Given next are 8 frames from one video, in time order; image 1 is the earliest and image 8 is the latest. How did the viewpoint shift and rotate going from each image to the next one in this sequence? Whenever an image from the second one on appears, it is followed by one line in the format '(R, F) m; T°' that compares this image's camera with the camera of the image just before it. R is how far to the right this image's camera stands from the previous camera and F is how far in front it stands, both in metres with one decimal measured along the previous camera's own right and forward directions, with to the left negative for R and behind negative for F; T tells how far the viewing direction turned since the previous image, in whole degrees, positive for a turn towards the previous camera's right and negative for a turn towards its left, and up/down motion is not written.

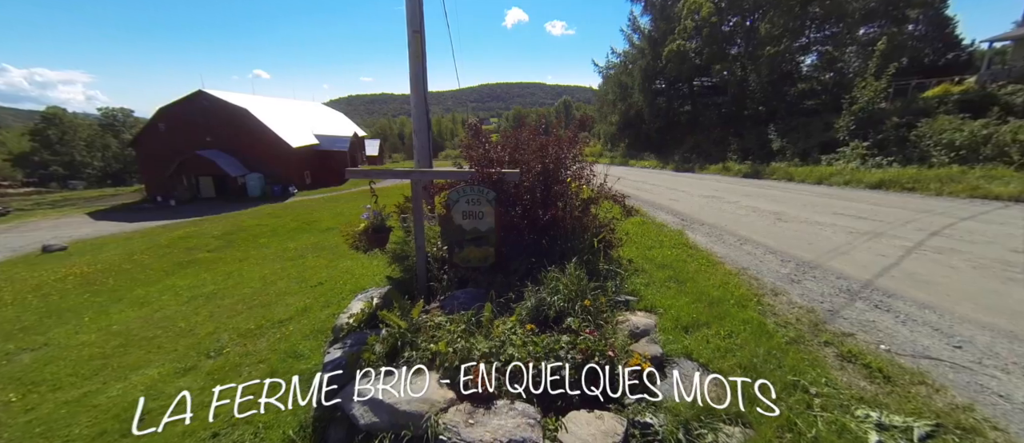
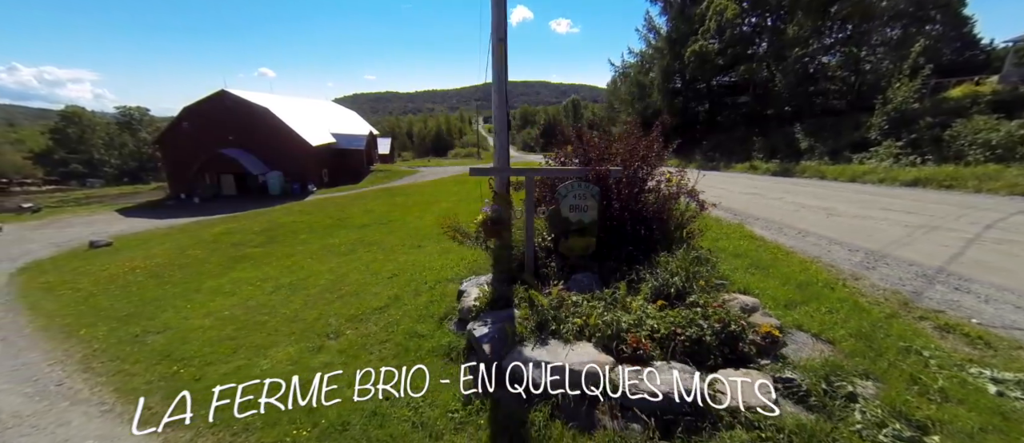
(-1.4, -0.6) m; -1°
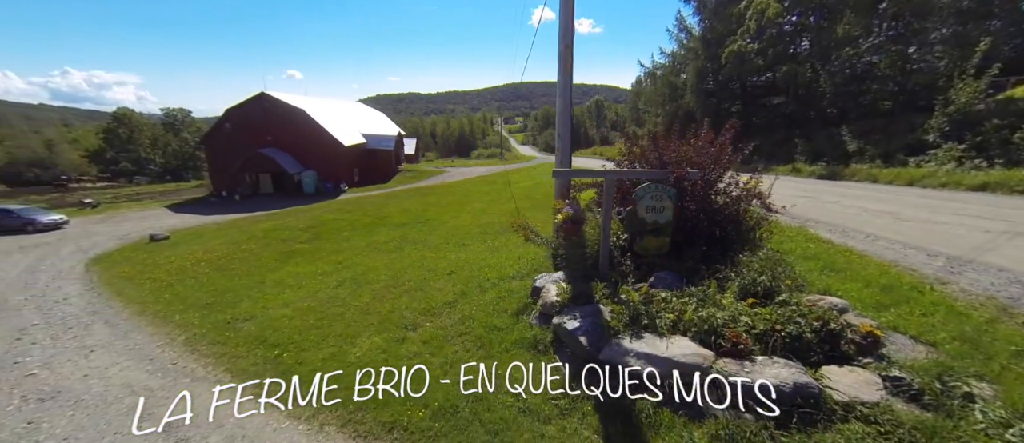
(-0.8, -0.2) m; -3°
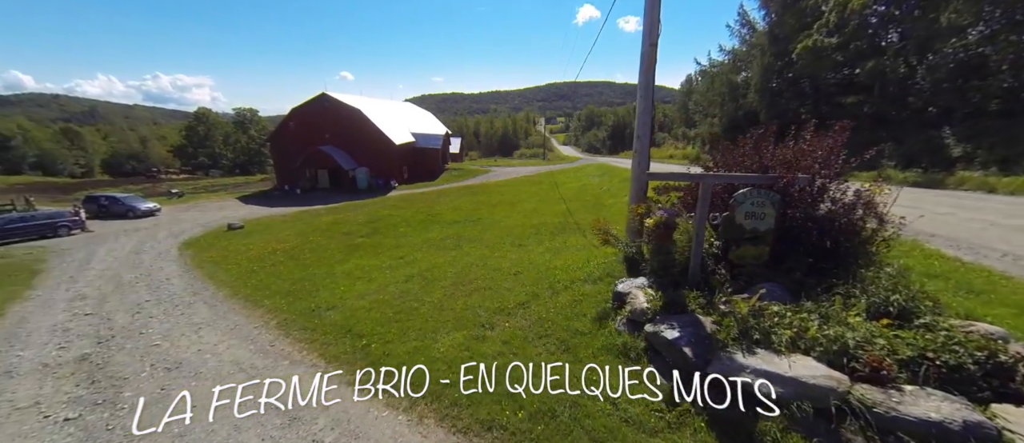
(-0.7, 0.0) m; -6°
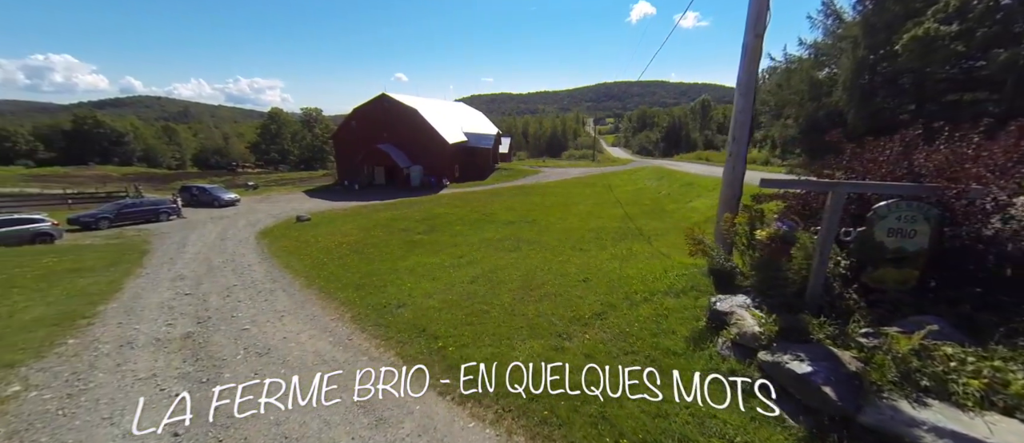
(-0.6, +0.2) m; -7°
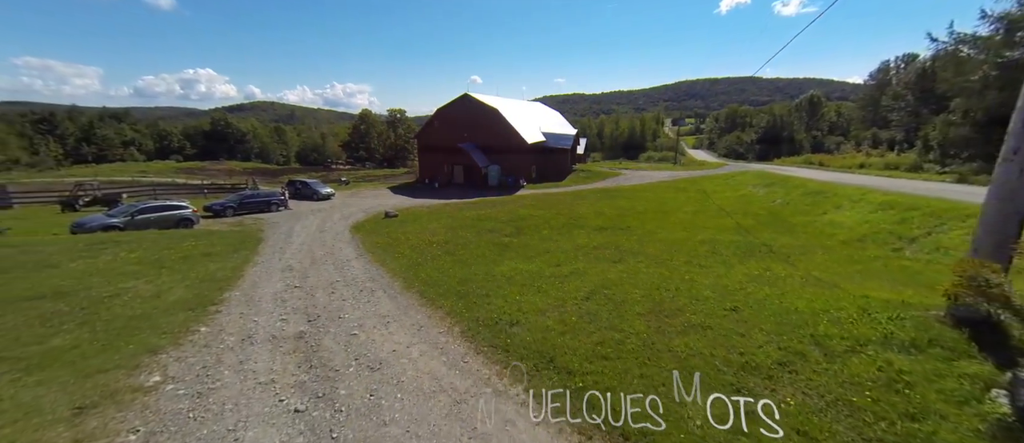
(-1.2, +1.1) m; -10°
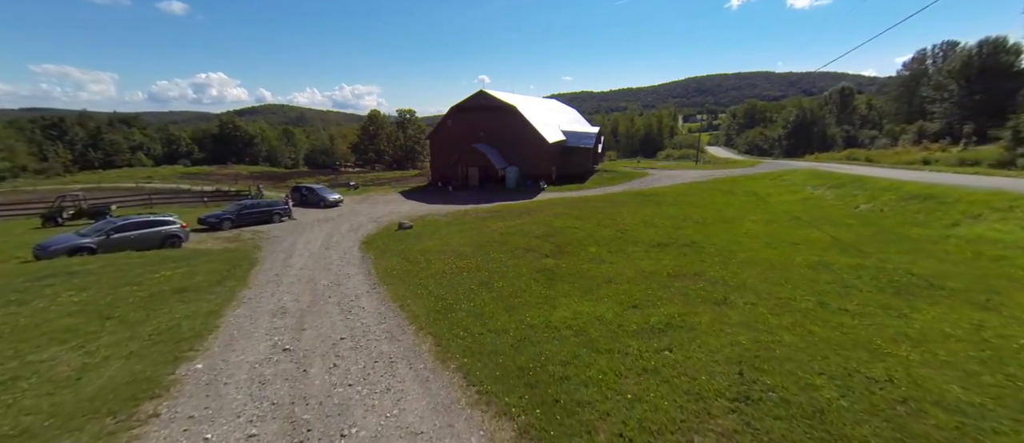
(-1.4, +3.4) m; -1°
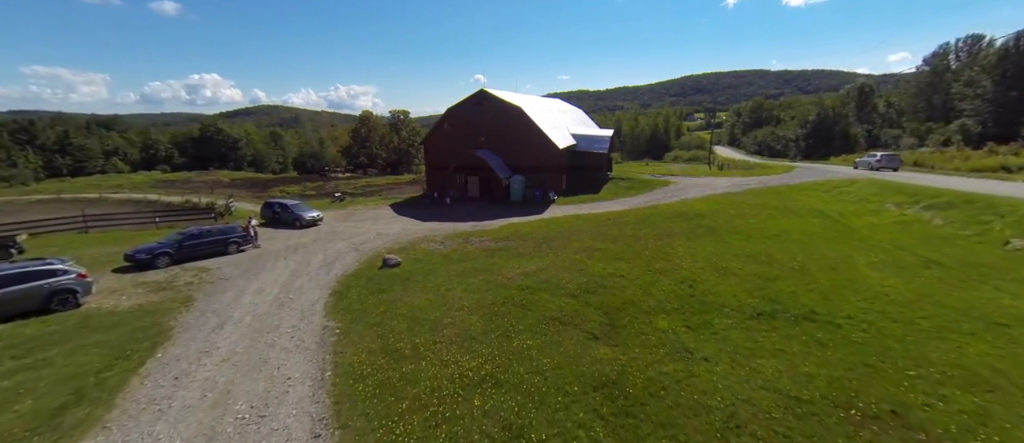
(-1.0, +5.7) m; 0°
